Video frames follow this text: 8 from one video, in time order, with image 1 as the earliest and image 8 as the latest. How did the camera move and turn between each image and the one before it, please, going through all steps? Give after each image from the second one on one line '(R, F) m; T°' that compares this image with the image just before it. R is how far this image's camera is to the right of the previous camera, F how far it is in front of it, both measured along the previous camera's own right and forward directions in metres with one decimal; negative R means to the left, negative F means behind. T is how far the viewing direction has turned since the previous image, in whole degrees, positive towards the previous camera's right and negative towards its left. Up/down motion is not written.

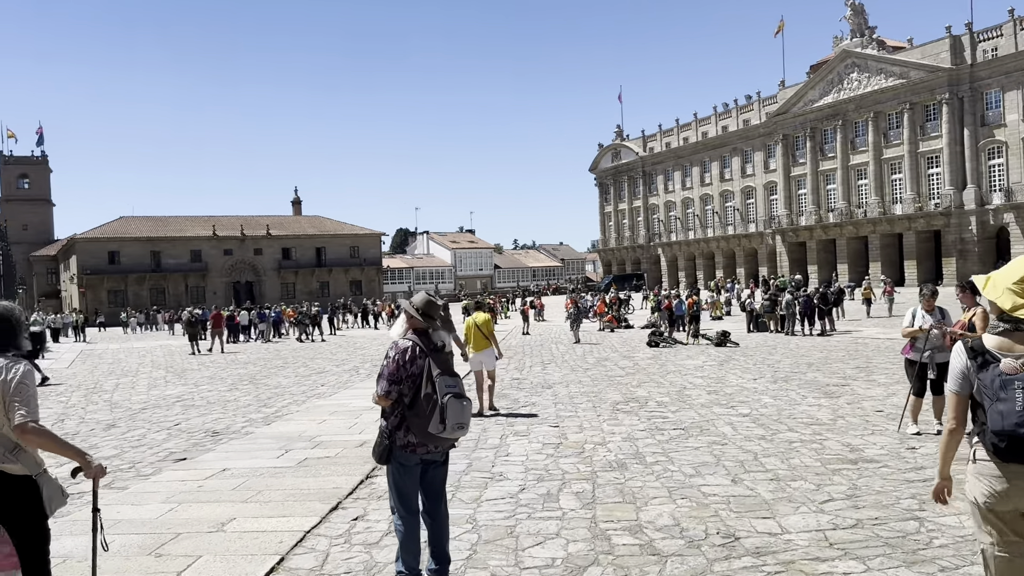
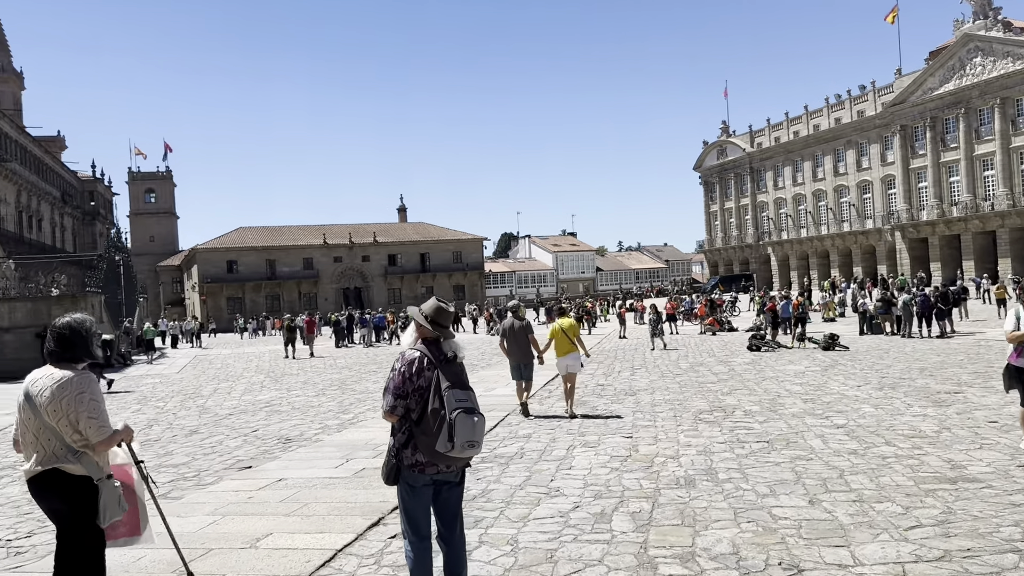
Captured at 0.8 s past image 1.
(+0.4, +0.4) m; -7°
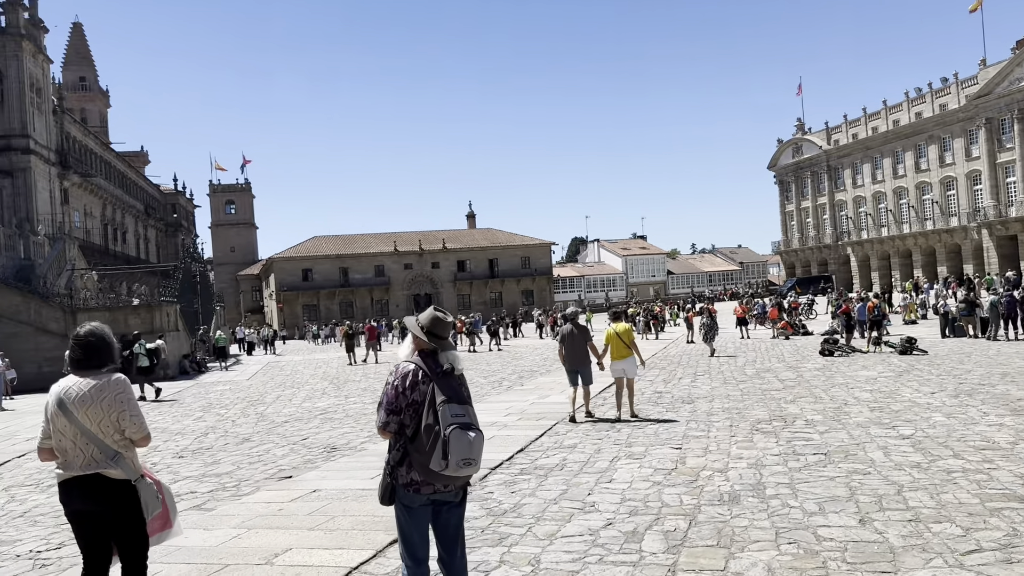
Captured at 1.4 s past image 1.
(+0.3, +0.2) m; -5°
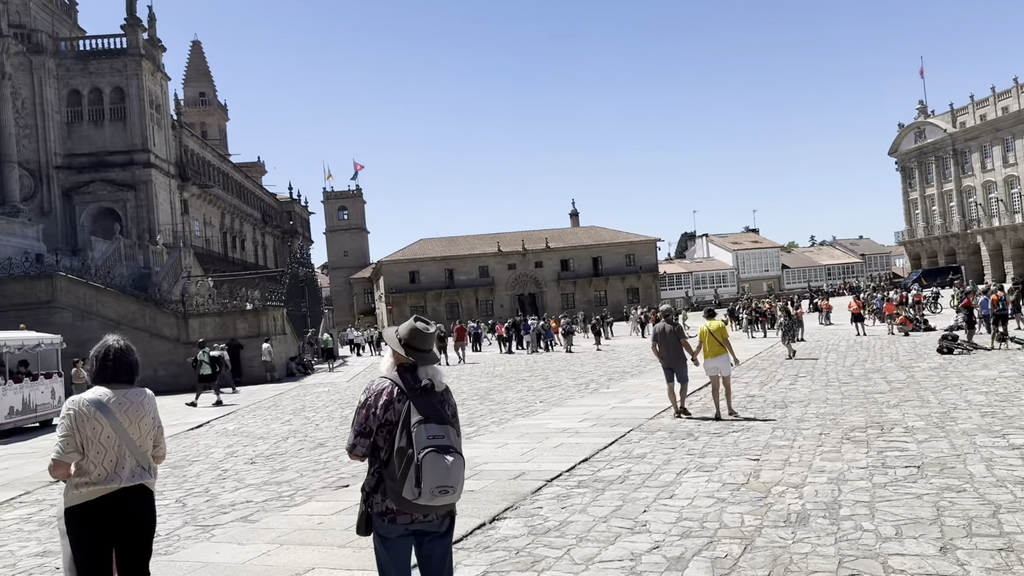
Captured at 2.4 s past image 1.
(+0.5, +0.4) m; -7°
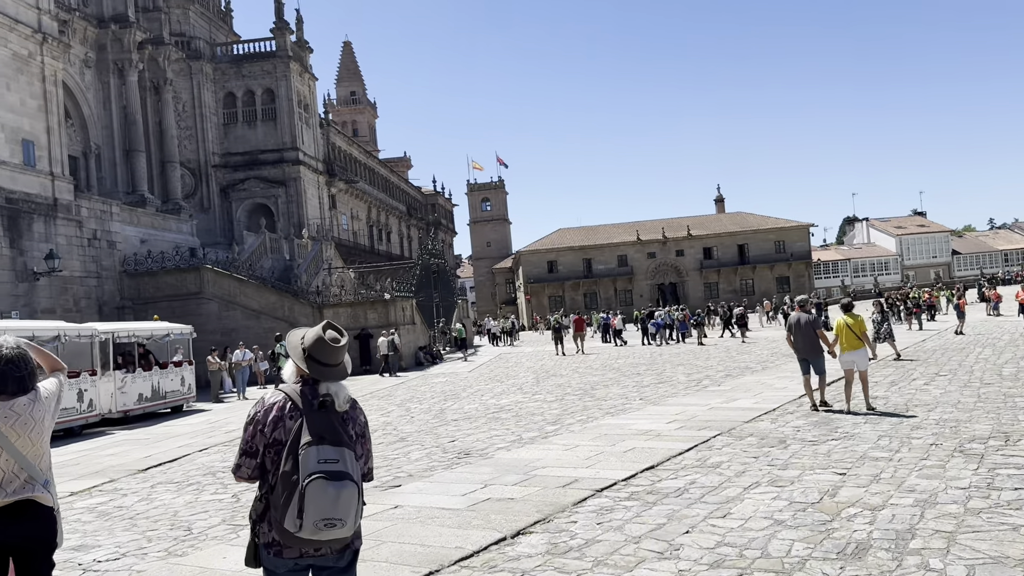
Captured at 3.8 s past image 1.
(+0.8, +0.6) m; -10°
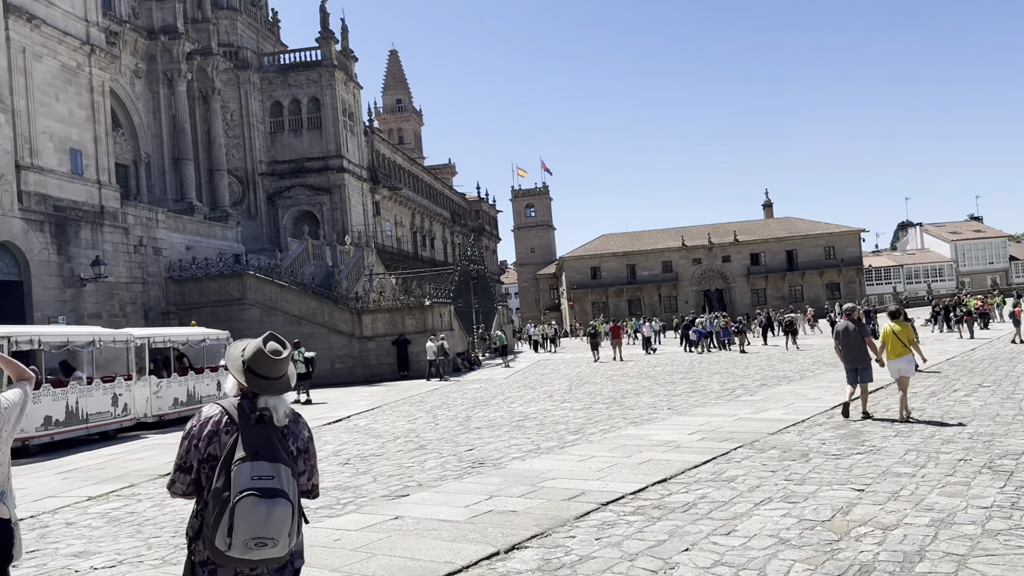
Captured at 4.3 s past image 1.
(+0.3, +0.1) m; -3°
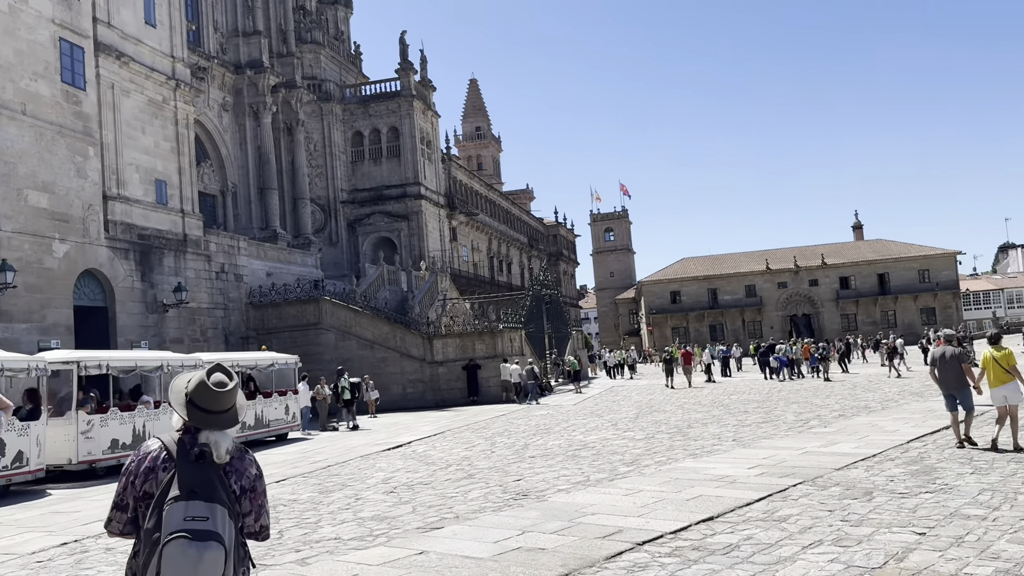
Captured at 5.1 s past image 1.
(+0.4, +0.3) m; -6°
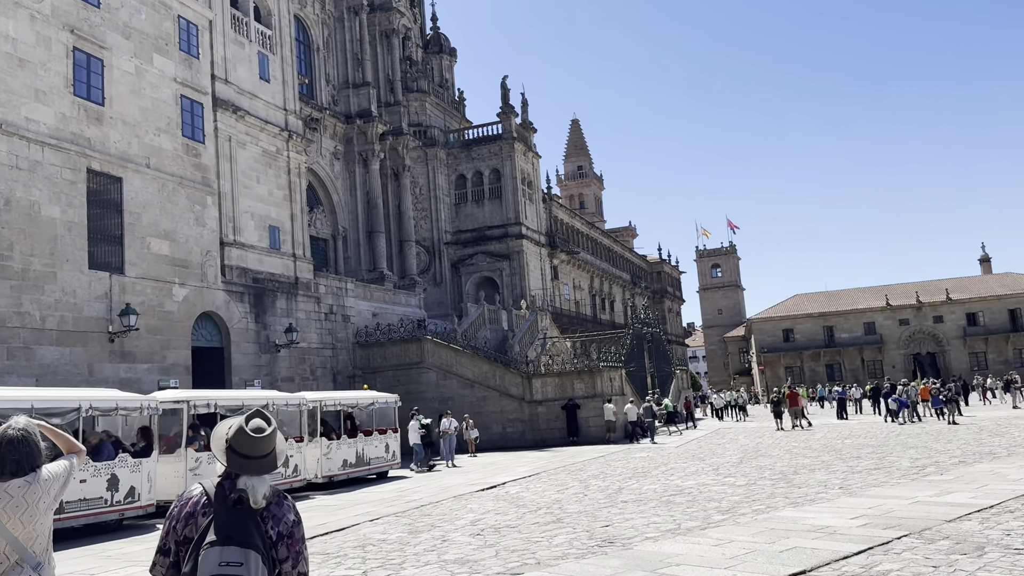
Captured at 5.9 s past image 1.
(+0.3, 0.0) m; -7°
